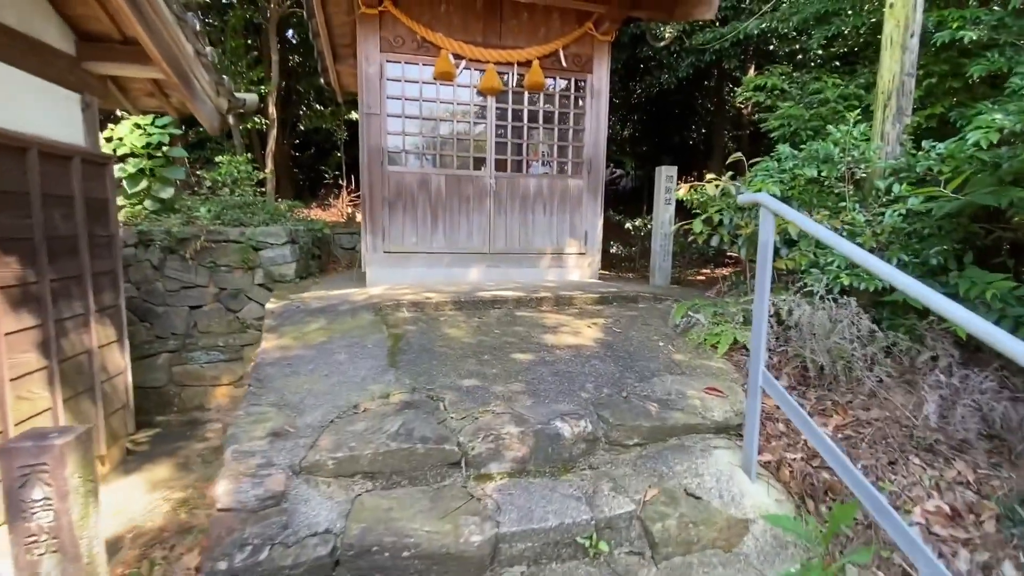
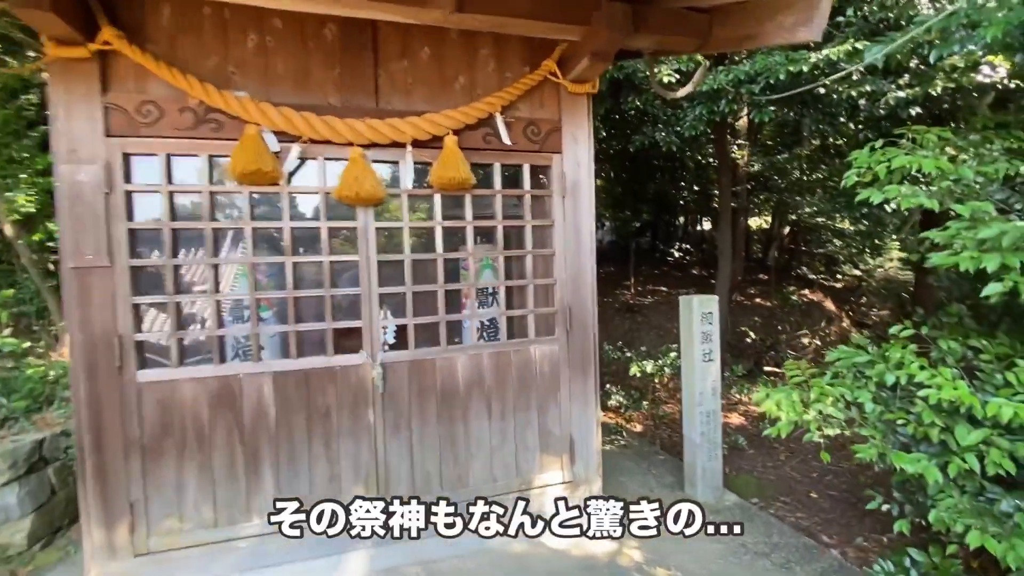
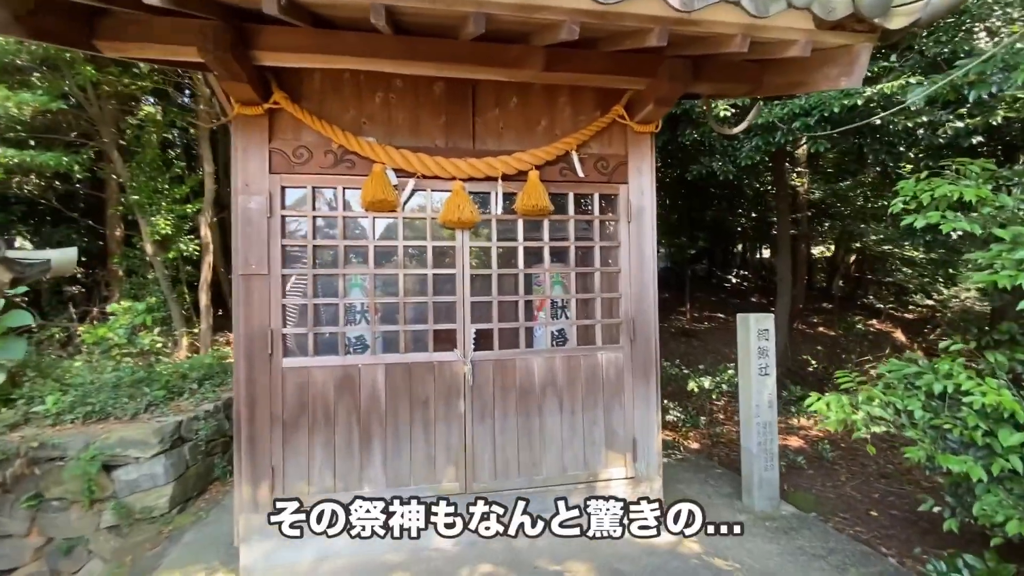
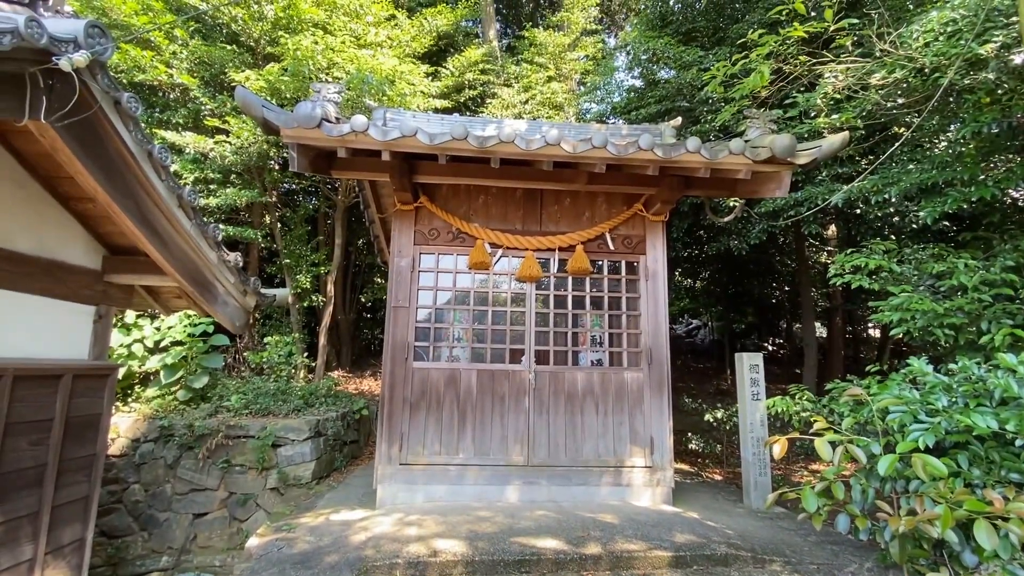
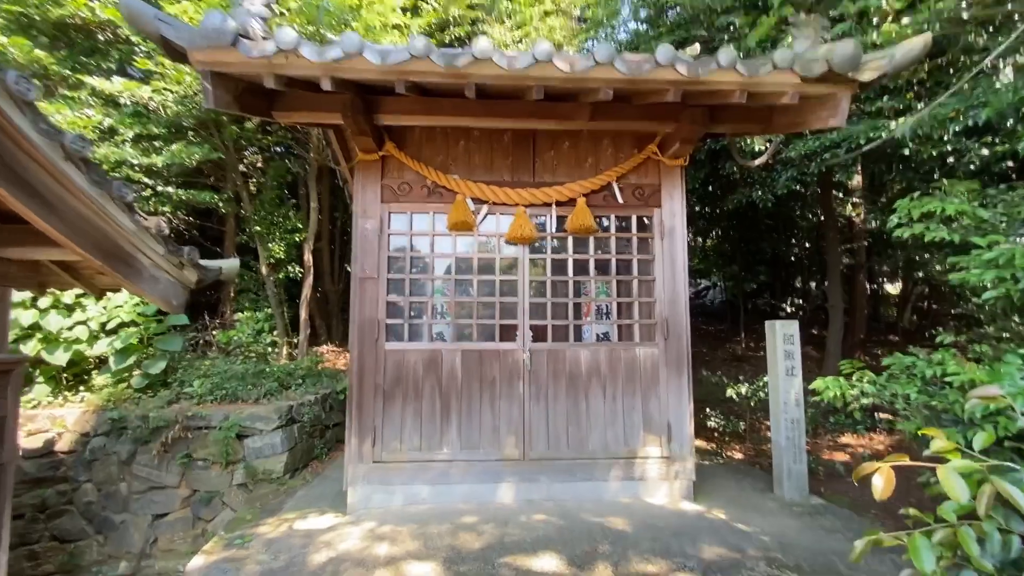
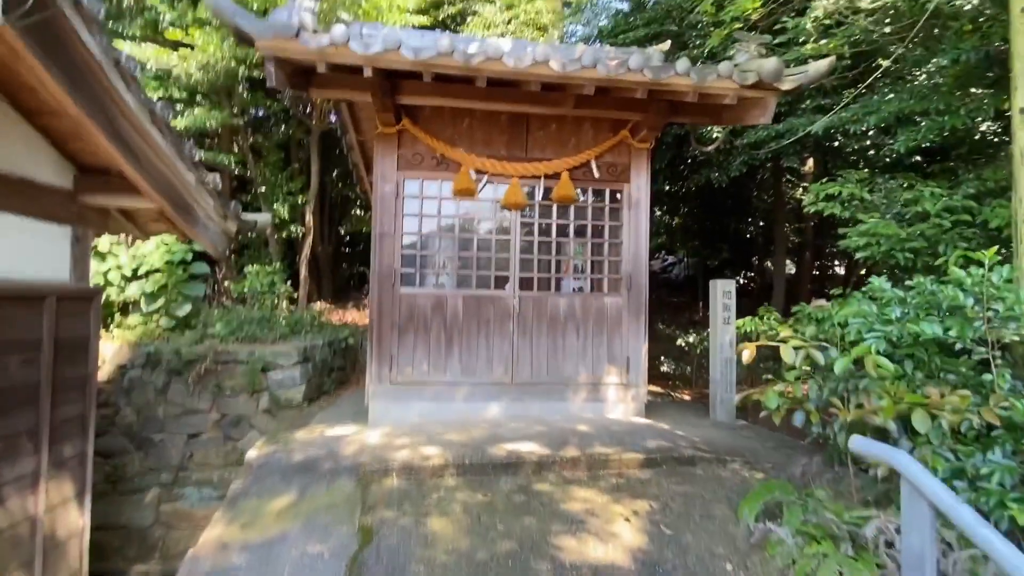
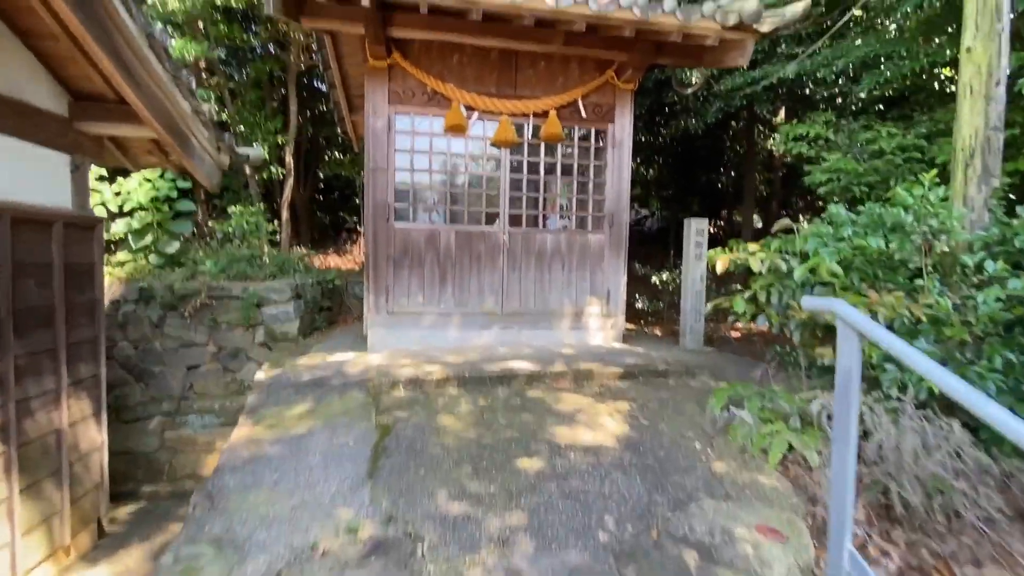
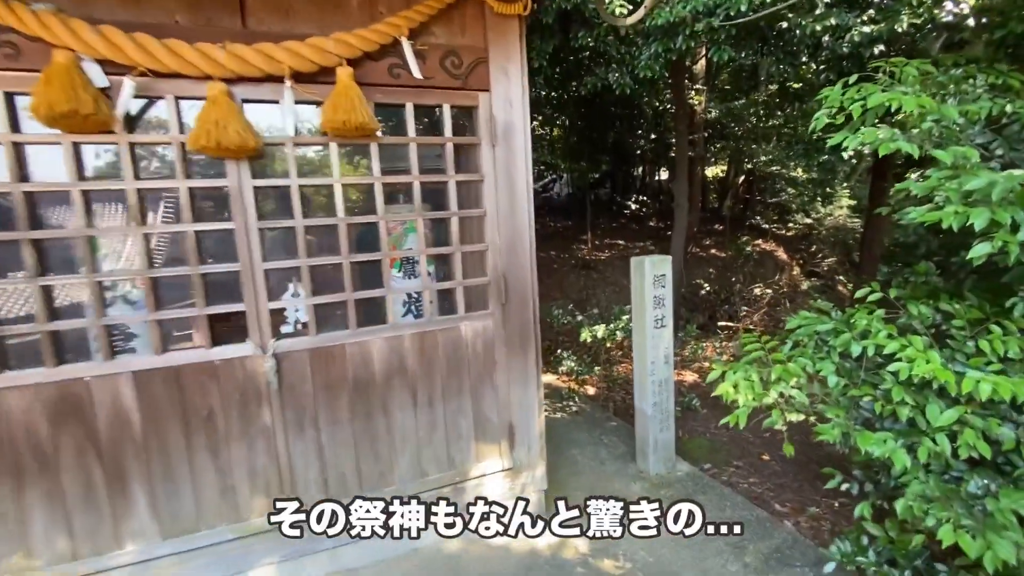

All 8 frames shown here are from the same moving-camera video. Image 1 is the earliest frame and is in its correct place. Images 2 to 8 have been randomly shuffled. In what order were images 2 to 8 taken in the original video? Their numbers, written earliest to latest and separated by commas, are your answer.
7, 6, 4, 5, 3, 2, 8
